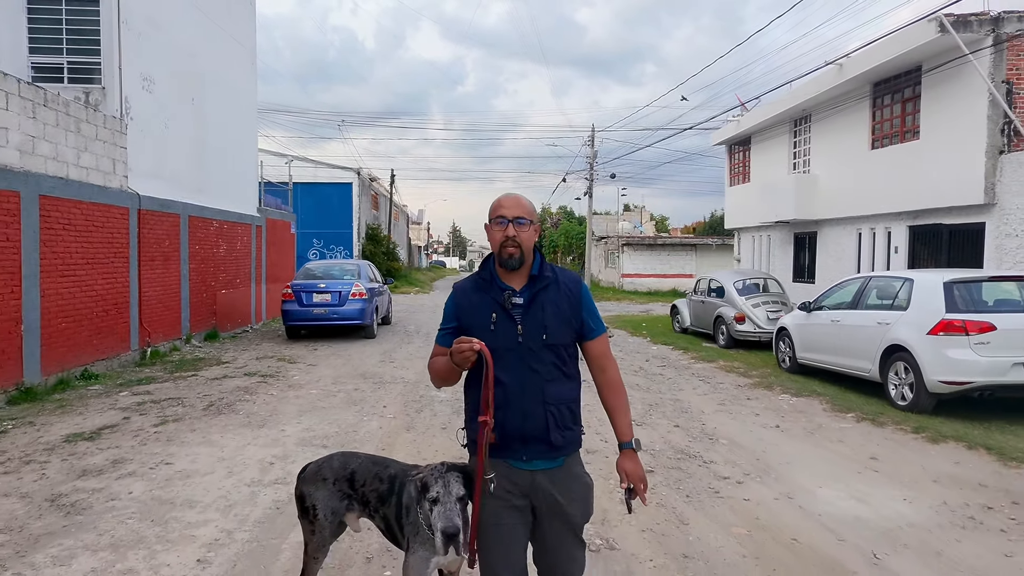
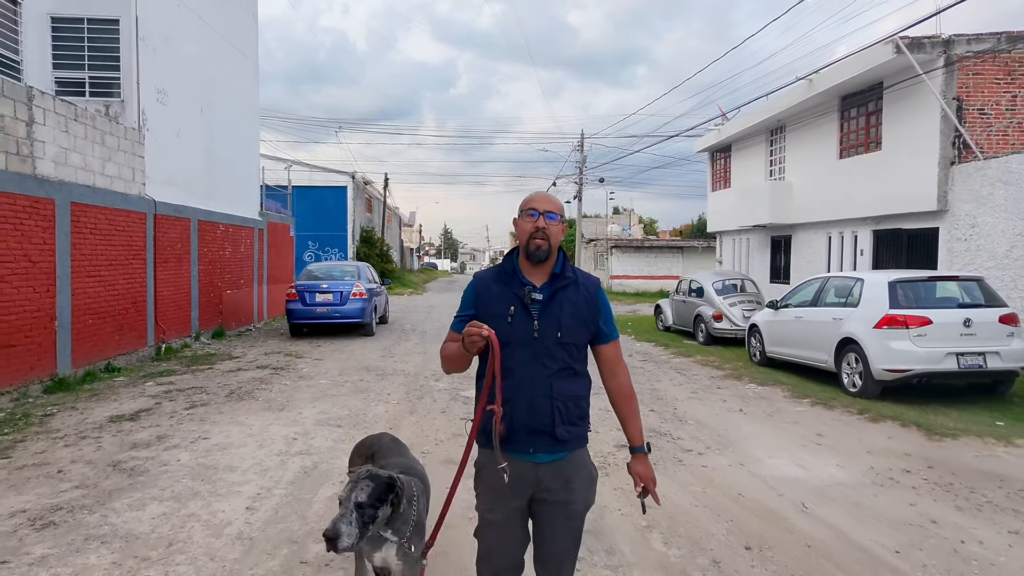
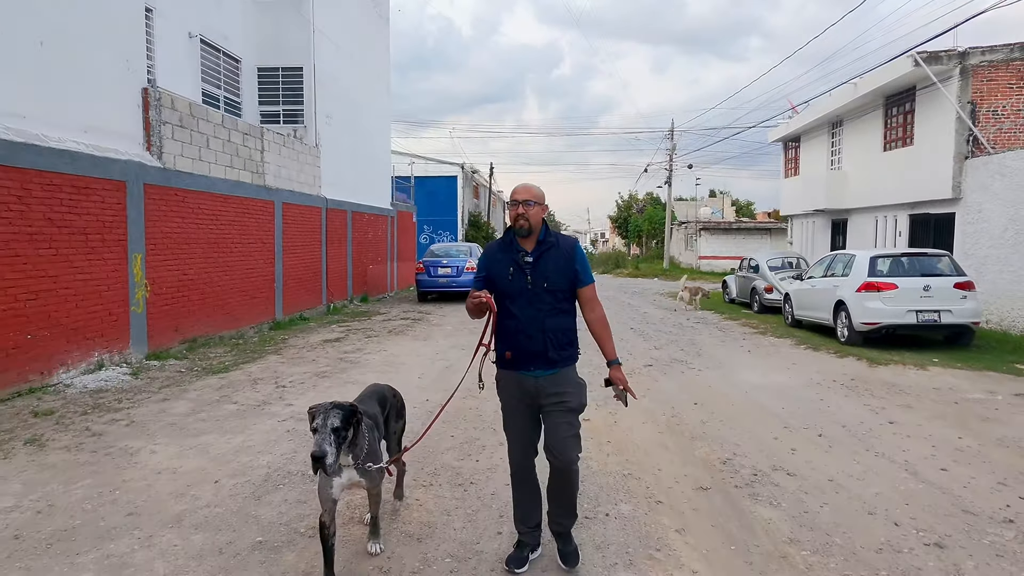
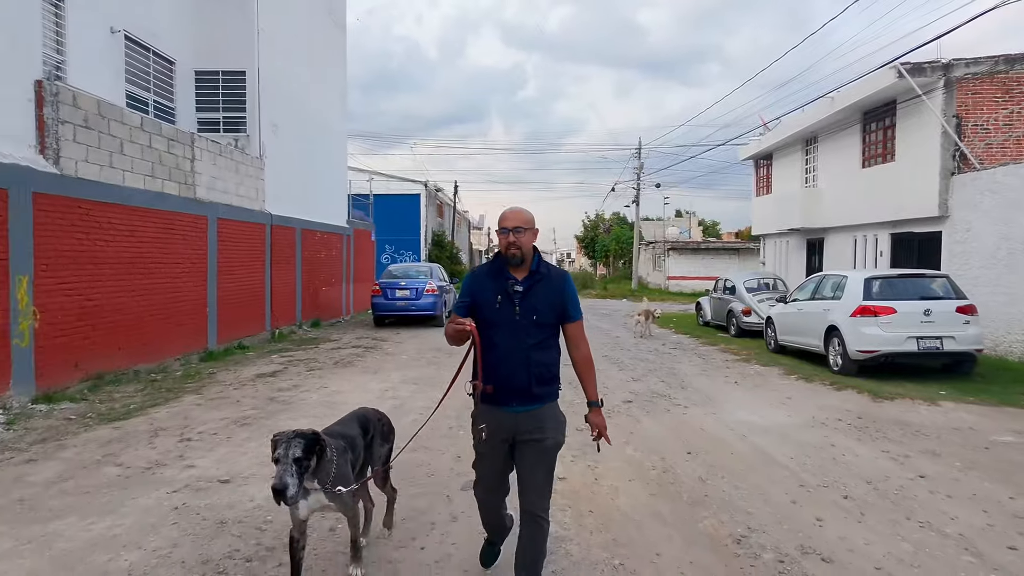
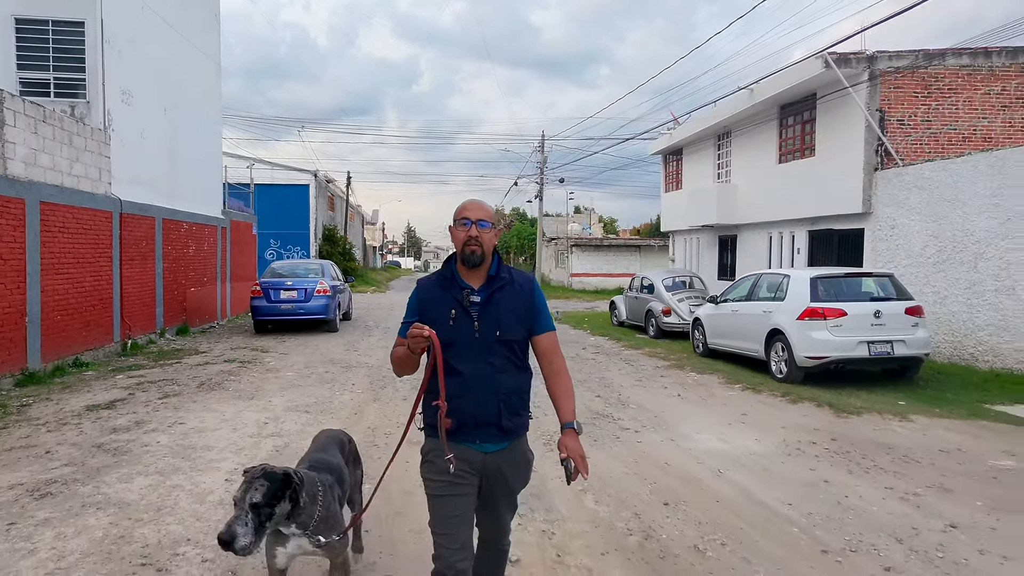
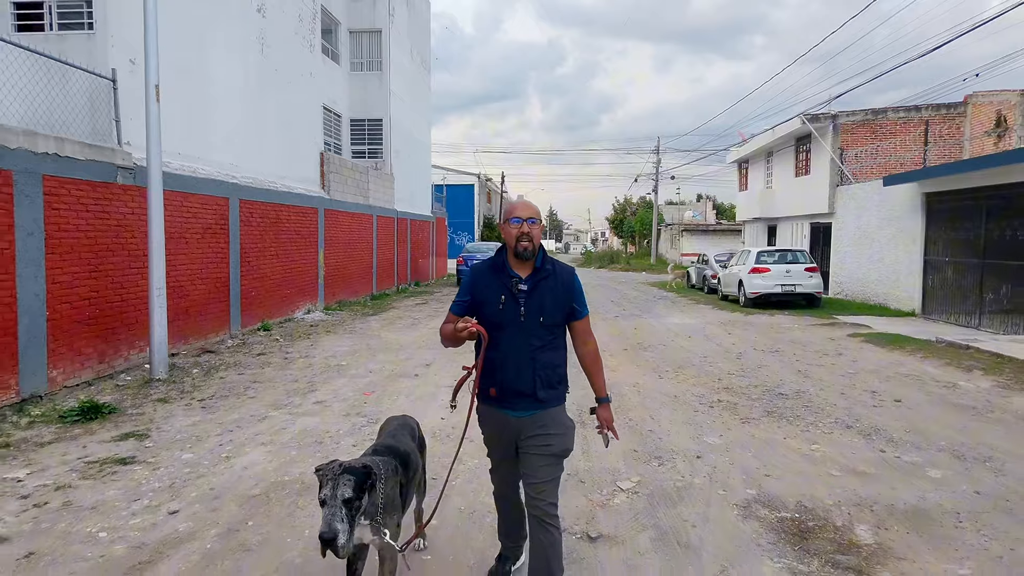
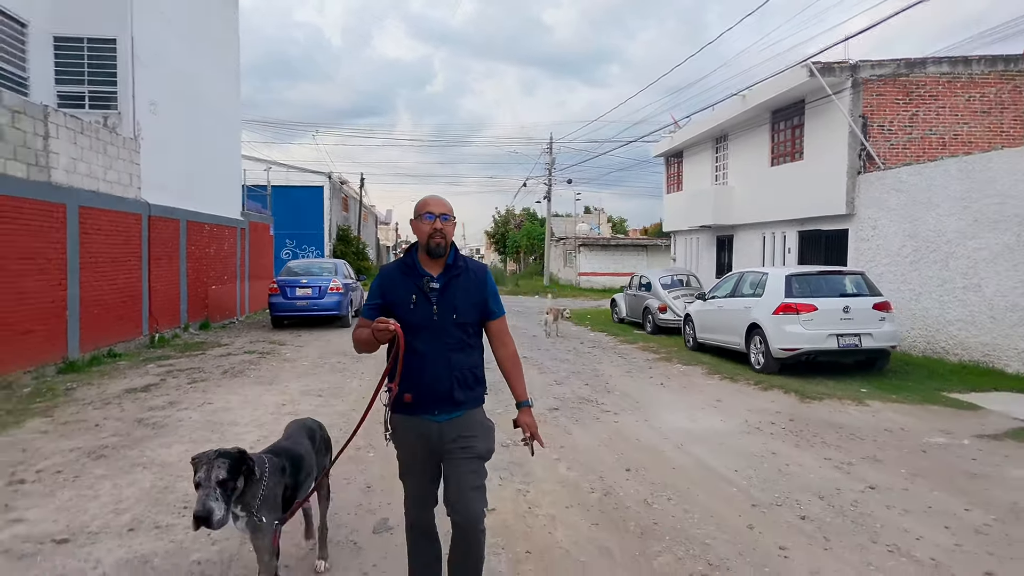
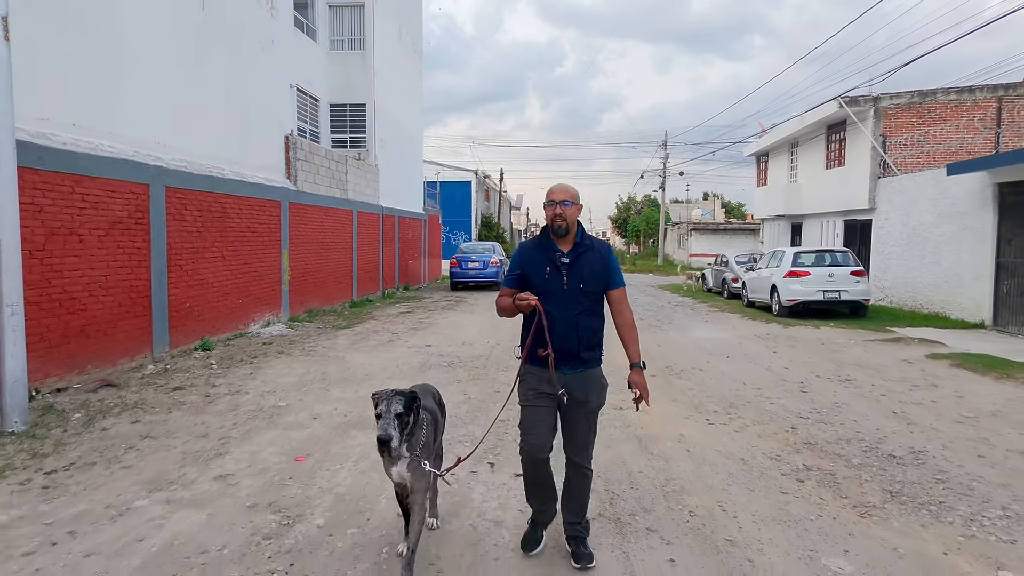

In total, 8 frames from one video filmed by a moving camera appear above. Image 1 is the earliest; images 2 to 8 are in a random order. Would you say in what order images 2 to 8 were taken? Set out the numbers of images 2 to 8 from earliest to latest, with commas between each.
2, 5, 7, 4, 3, 8, 6
